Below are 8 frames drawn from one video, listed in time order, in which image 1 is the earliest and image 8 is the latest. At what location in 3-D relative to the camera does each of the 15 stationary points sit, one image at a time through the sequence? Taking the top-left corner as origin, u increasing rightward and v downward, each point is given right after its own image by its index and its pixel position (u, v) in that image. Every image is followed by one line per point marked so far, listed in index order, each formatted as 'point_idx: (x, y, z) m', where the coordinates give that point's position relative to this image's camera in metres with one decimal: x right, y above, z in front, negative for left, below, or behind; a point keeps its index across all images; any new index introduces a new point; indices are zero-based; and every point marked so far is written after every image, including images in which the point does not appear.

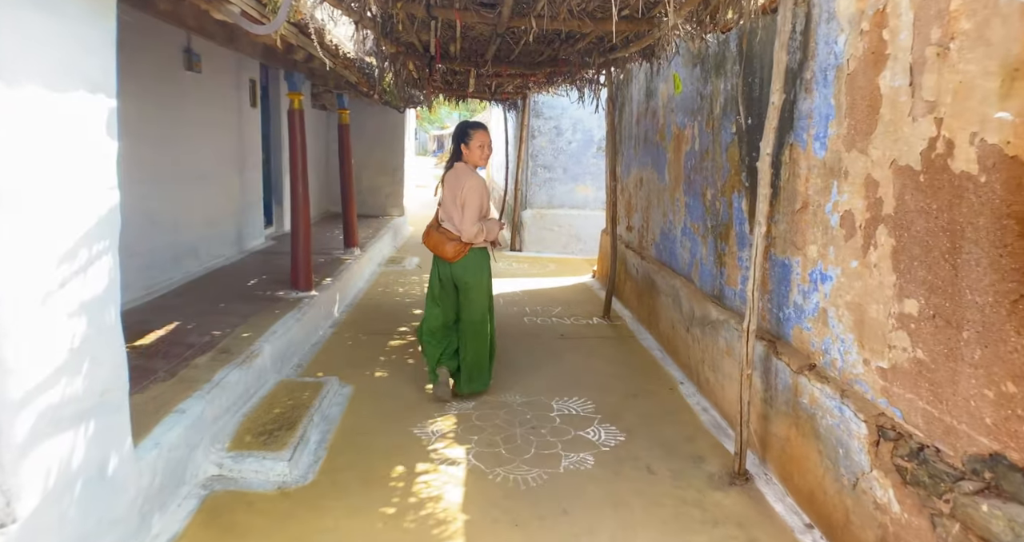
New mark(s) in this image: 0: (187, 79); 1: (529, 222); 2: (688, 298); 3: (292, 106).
0: (-2.9, +1.7, +6.0) m
1: (+0.2, +0.7, +9.5) m
2: (+1.2, -0.2, +4.5) m
3: (-1.7, +1.3, +5.3) m
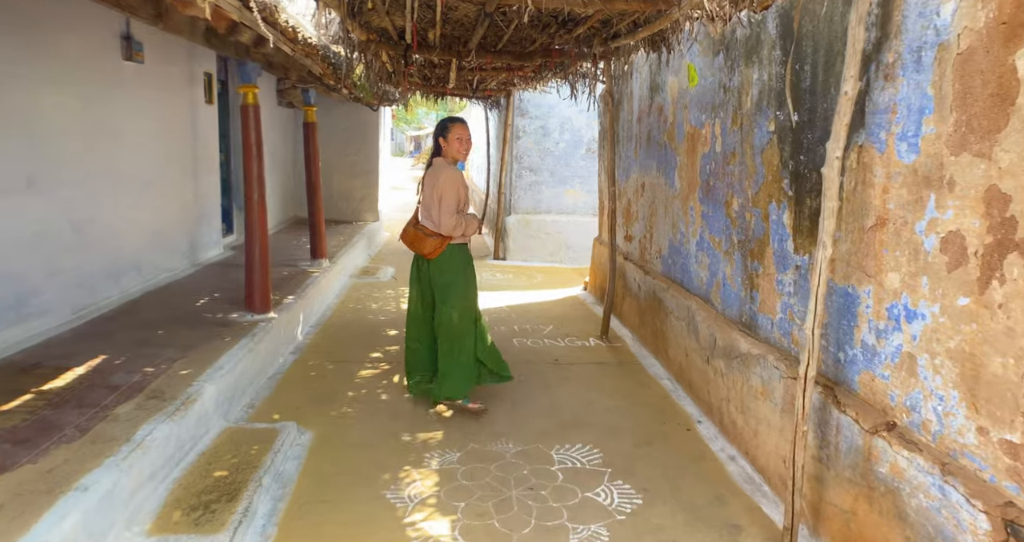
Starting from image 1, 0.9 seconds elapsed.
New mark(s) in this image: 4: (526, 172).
0: (-3.0, +1.5, +5.2) m
1: (0.0, +0.6, +8.8) m
2: (+1.1, -0.3, +3.9) m
3: (-1.8, +1.2, +4.6) m
4: (+0.2, +1.3, +8.8) m
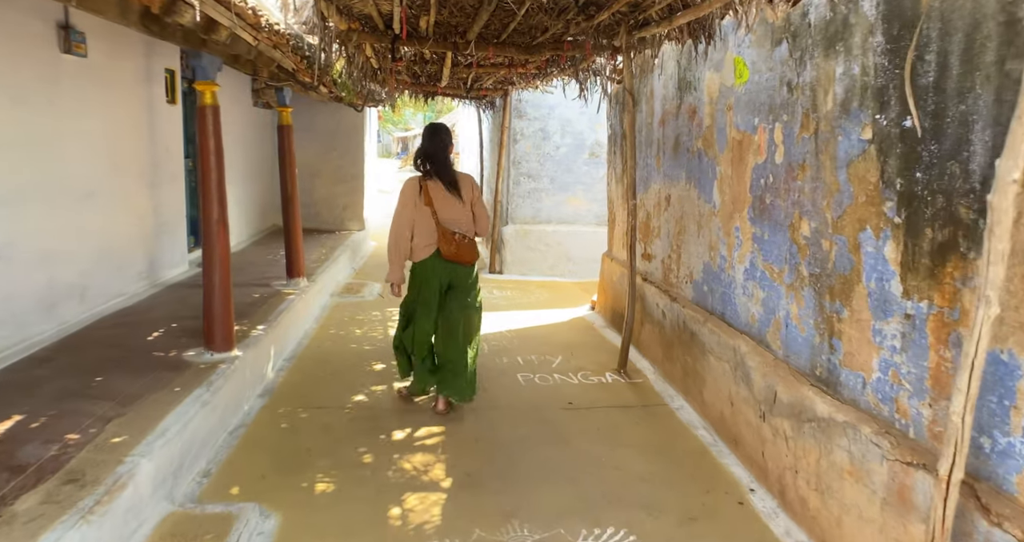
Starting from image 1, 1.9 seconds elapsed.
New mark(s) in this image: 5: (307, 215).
0: (-2.9, +1.4, +4.4) m
1: (0.0, +0.4, +8.1) m
2: (+1.2, -0.5, +3.2) m
3: (-1.8, +1.0, +3.9) m
4: (+0.1, +1.1, +8.1) m
5: (-3.0, +0.8, +9.8) m
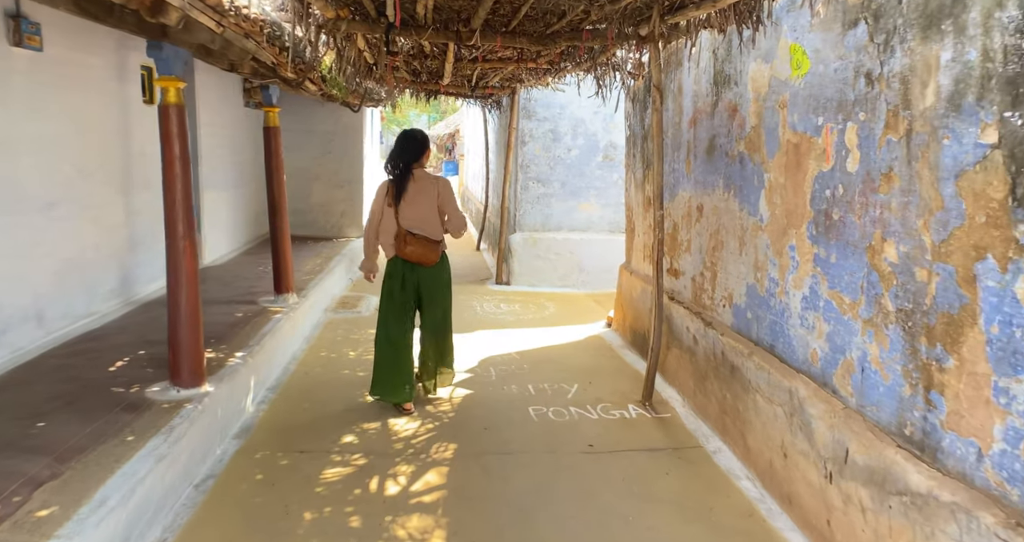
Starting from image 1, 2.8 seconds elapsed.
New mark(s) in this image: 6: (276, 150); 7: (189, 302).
0: (-2.9, +1.2, +3.9) m
1: (+0.1, +0.2, +7.6) m
2: (+1.3, -0.6, +2.6) m
3: (-1.7, +0.9, +3.3) m
4: (+0.2, +1.0, +7.5) m
5: (-2.9, +0.7, +9.3) m
6: (-1.9, +1.0, +5.4) m
7: (-1.7, -0.2, +3.5) m
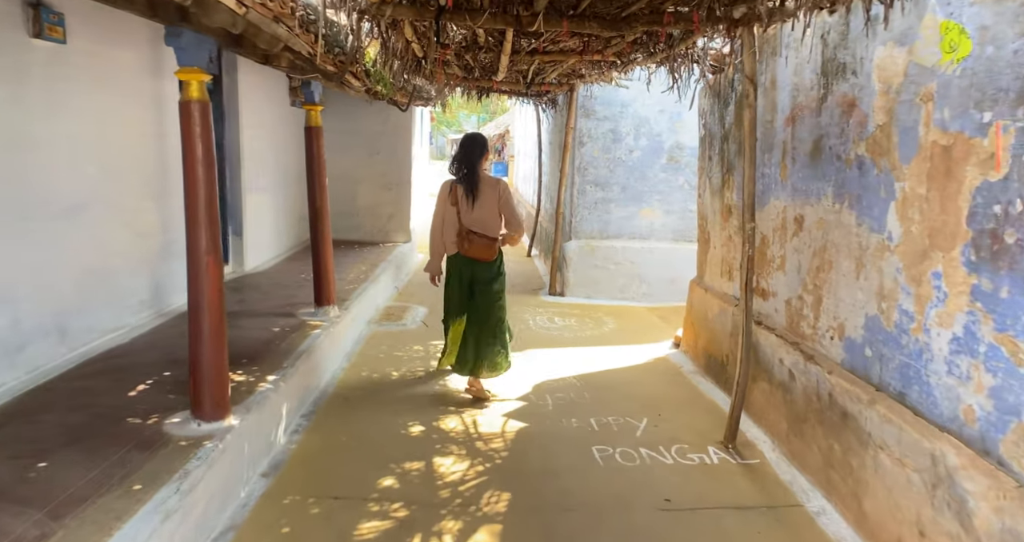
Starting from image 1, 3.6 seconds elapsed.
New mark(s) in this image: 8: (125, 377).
0: (-2.5, +1.2, +3.6) m
1: (+0.7, +0.1, +7.0) m
2: (+1.5, -0.7, +2.0) m
3: (-1.4, +0.8, +2.9) m
4: (+0.8, +0.9, +7.0) m
5: (-2.2, +0.6, +8.9) m
6: (-1.4, +0.9, +5.0) m
7: (-1.4, -0.2, +3.1) m
8: (-2.1, -0.6, +3.7) m
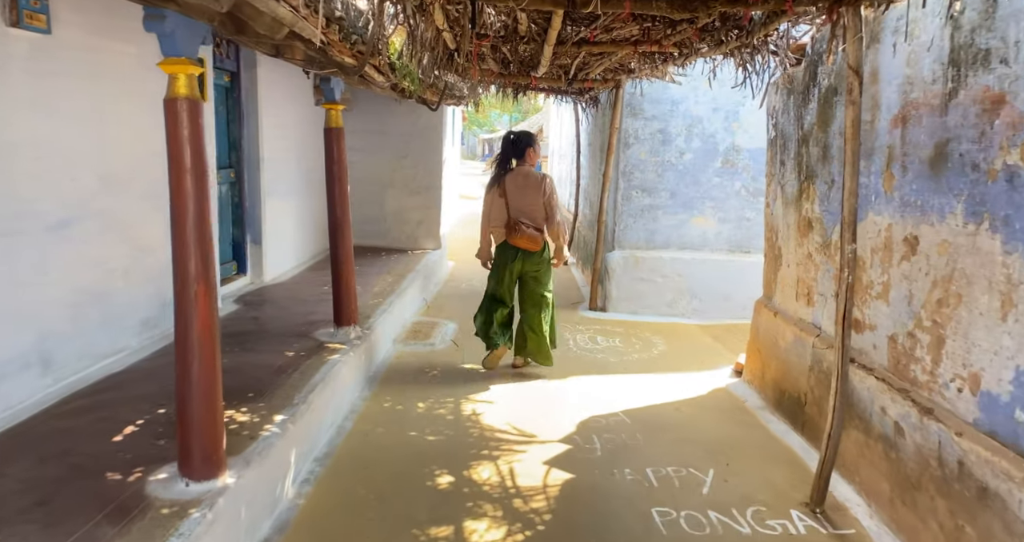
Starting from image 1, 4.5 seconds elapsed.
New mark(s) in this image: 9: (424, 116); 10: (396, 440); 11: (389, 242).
0: (-2.3, +1.1, +3.1) m
1: (+1.0, 0.0, +6.4) m
2: (+1.6, -0.9, +1.4) m
3: (-1.2, +0.7, +2.4) m
4: (+1.2, +0.7, +6.4) m
5: (-1.7, +0.5, +8.5) m
6: (-1.2, +0.8, +4.5) m
7: (-1.2, -0.4, +2.6) m
8: (-1.9, -0.7, +3.2) m
9: (-1.1, +1.9, +8.2) m
10: (-0.6, -1.0, +3.7) m
11: (-1.6, +0.4, +8.5) m
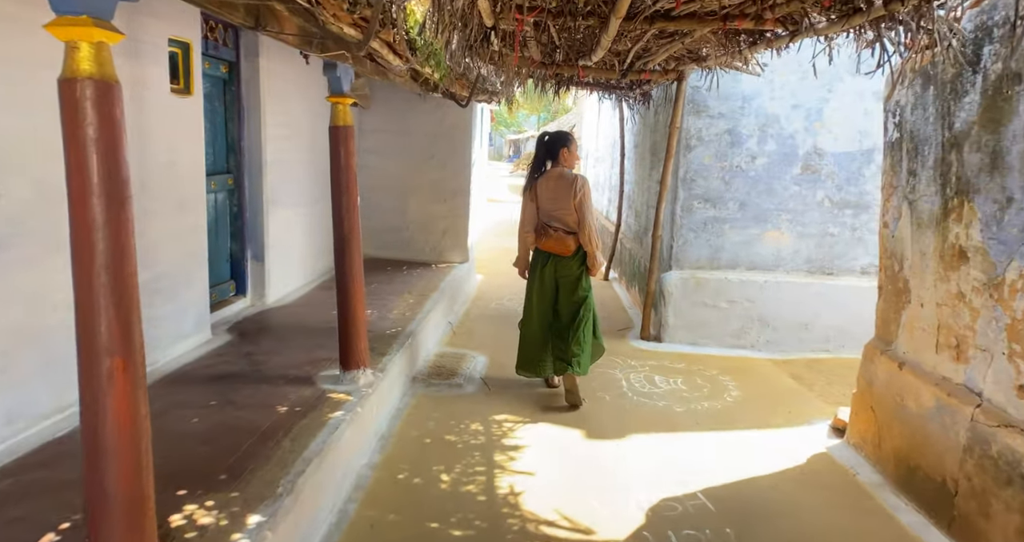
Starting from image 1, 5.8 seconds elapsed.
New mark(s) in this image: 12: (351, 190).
0: (-2.1, +0.9, +2.3) m
1: (+1.4, -0.2, +5.5) m
2: (+1.8, -1.0, +0.5) m
3: (-1.0, +0.5, +1.6) m
4: (+1.5, +0.6, +5.4) m
5: (-1.3, +0.3, +7.6) m
6: (-0.9, +0.6, +3.7) m
7: (-1.0, -0.5, +1.7) m
8: (-1.7, -0.9, +2.4) m
9: (-0.7, +1.7, +7.3) m
10: (-0.4, -1.1, +2.9) m
11: (-1.1, +0.2, +7.7) m
12: (-0.9, +0.5, +3.7) m
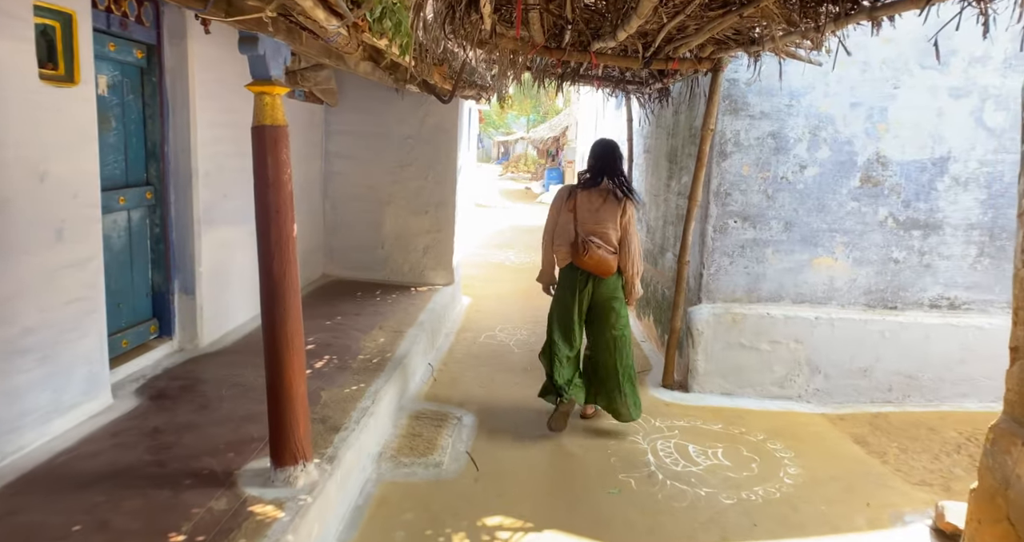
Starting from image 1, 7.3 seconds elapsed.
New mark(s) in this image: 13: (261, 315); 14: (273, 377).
0: (-2.1, +0.7, +1.3) m
1: (+1.3, -0.4, +4.5) m
2: (+1.8, -1.3, -0.5) m
3: (-1.0, +0.3, +0.5) m
4: (+1.5, +0.3, +4.4) m
5: (-1.4, +0.1, +6.6) m
6: (-0.9, +0.4, +2.6) m
7: (-1.0, -0.7, +0.7) m
8: (-1.7, -1.1, +1.3) m
9: (-0.7, +1.5, +6.3) m
10: (-0.4, -1.4, +1.8) m
11: (-1.2, 0.0, +6.6) m
12: (-0.9, +0.2, +2.6) m
13: (-1.0, -0.2, +2.7) m
14: (-0.9, -0.4, +2.7) m
